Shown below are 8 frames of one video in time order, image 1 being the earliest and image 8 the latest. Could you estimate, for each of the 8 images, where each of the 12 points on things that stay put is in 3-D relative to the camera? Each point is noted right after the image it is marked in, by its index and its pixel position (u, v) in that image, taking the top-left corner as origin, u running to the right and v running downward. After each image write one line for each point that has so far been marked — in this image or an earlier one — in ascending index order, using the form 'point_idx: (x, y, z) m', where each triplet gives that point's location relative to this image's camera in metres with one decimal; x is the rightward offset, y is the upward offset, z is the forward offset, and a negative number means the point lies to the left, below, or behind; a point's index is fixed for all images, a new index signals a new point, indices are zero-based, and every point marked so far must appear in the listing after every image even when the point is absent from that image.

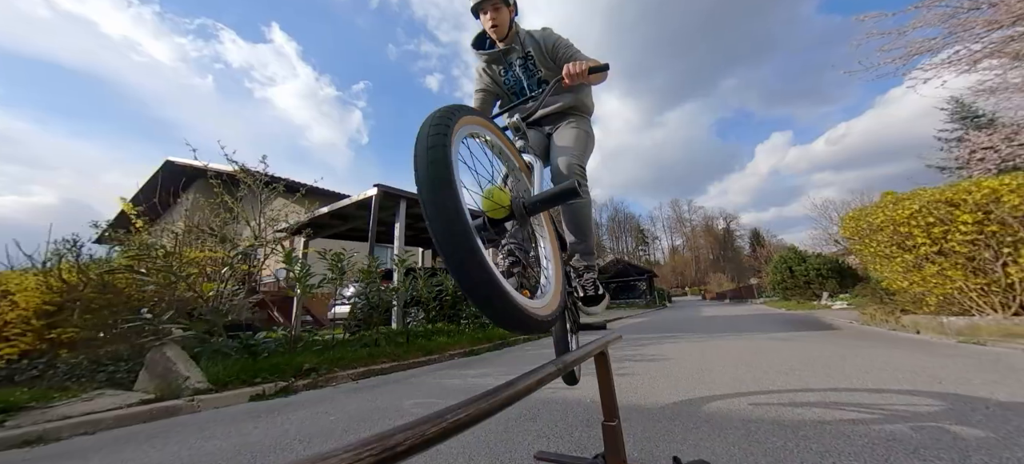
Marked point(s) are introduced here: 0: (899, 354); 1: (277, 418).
0: (+4.7, -1.5, +4.2) m
1: (-1.8, -1.5, +2.8) m
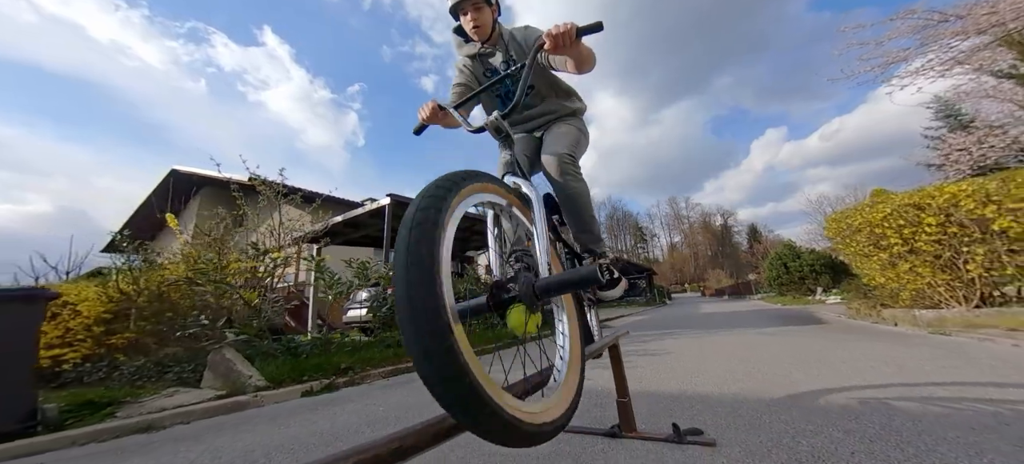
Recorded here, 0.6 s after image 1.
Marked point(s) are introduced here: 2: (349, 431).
0: (+4.9, -1.5, +4.6) m
1: (-1.6, -1.6, +3.2) m
2: (-1.4, -1.5, +2.9) m
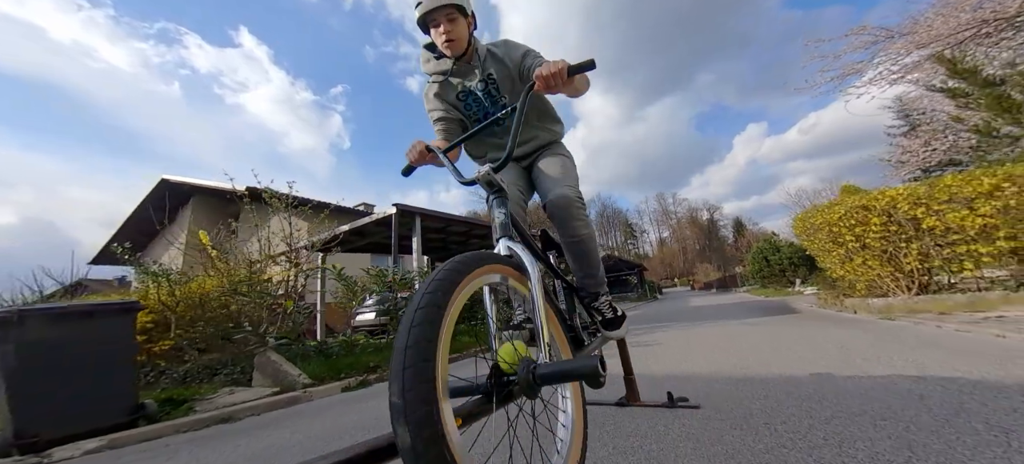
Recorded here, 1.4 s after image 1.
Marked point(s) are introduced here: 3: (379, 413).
0: (+5.1, -1.5, +5.4) m
1: (-1.4, -1.8, +3.7) m
2: (-1.2, -1.7, +3.4) m
3: (-1.3, -1.8, +3.6) m
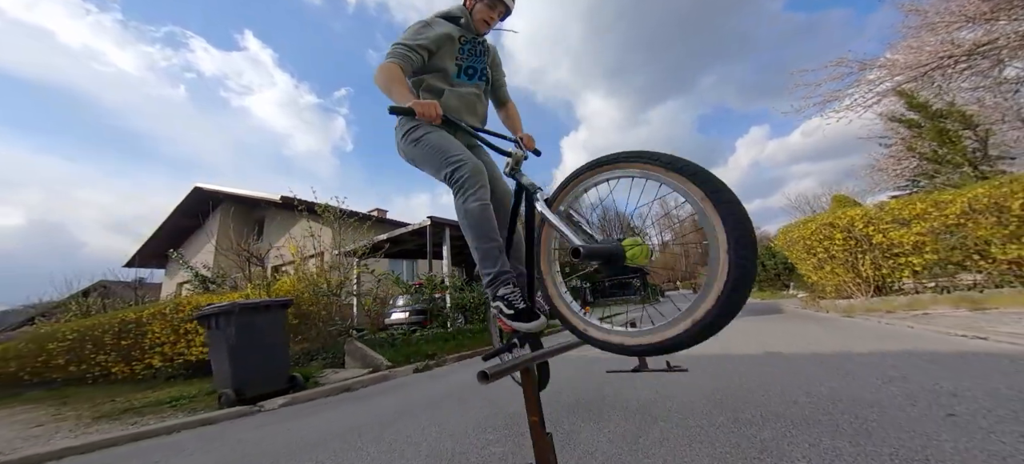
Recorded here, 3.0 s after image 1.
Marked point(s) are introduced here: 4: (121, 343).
0: (+5.6, -1.8, +6.5) m
1: (-0.9, -2.1, +4.9) m
2: (-0.7, -2.0, +4.6) m
3: (-0.7, -2.0, +4.7) m
4: (-7.0, -2.0, +6.2) m
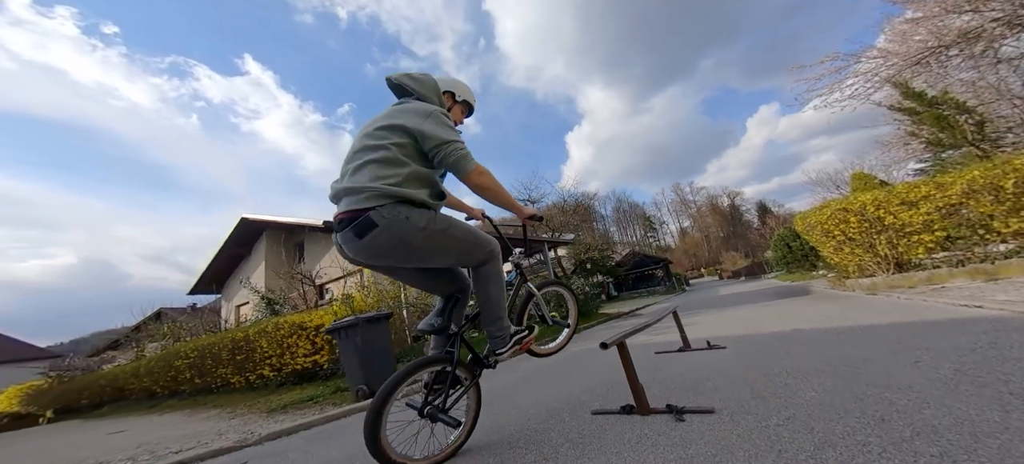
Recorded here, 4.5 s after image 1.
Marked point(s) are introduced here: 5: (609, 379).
0: (+6.6, -1.5, +7.1) m
1: (+0.1, -2.3, +5.8) m
2: (+0.2, -2.2, +5.5) m
3: (+0.2, -2.2, +5.6) m
4: (-5.9, -2.8, +7.4) m
5: (+1.1, -1.7, +3.9) m
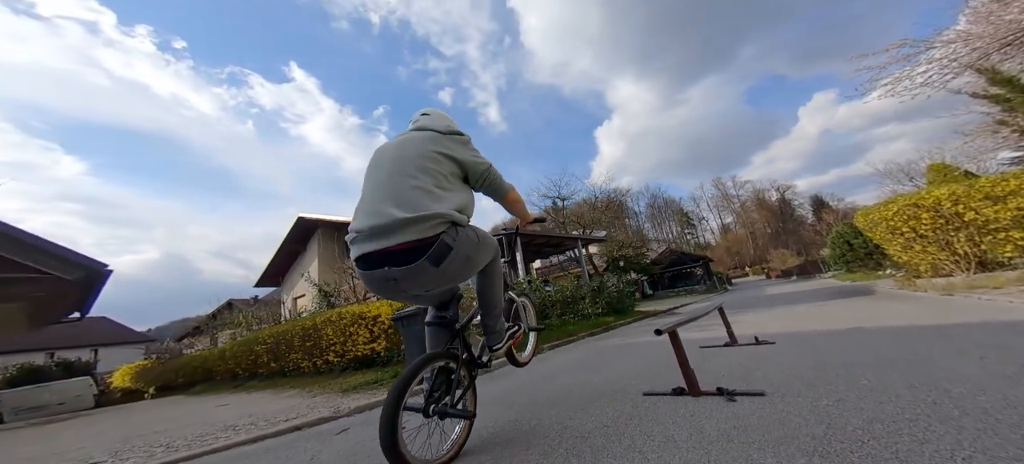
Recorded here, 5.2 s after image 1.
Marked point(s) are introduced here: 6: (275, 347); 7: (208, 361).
0: (+7.5, -1.4, +6.7) m
1: (+0.9, -2.3, +6.1) m
2: (+1.0, -2.1, +5.7) m
3: (+1.0, -2.2, +5.9) m
4: (-5.0, -2.7, +8.3) m
5: (+1.7, -1.6, +4.0) m
6: (-6.0, -2.9, +8.7) m
7: (-9.1, -3.9, +10.3) m
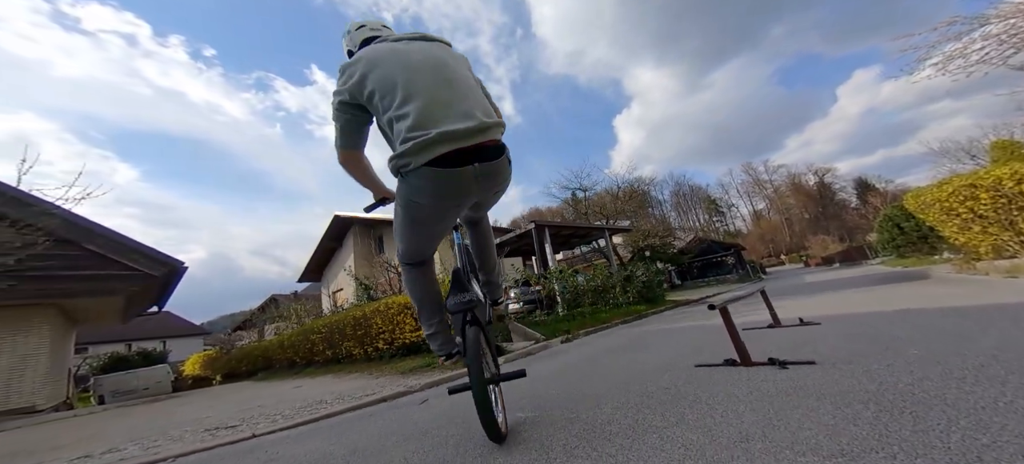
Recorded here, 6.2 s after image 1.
0: (+8.3, -1.1, +6.5) m
1: (+1.6, -2.1, +6.3) m
2: (+1.7, -2.0, +6.0) m
3: (+1.8, -2.0, +6.1) m
4: (-4.0, -2.6, +8.9) m
5: (+2.3, -1.4, +4.2) m
6: (-5.0, -2.8, +9.4) m
7: (-8.0, -3.8, +11.3) m
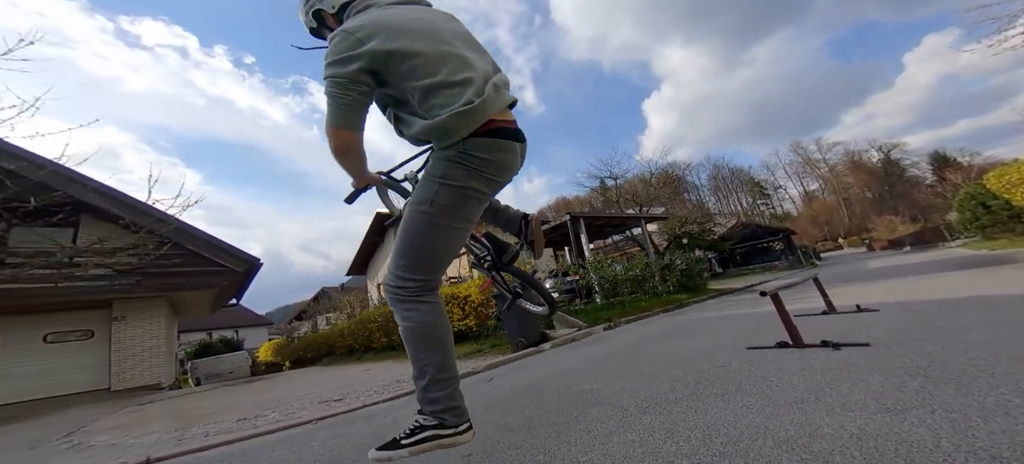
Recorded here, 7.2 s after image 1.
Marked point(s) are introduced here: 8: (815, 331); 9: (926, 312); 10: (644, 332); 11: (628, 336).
0: (+9.1, -0.7, +6.0) m
1: (+2.5, -1.9, +6.5) m
2: (+2.6, -1.8, +6.1) m
3: (+2.6, -1.8, +6.3) m
4: (-2.8, -2.5, +9.6) m
5: (+3.0, -1.3, +4.3) m
6: (-3.8, -2.7, +10.2) m
7: (-6.6, -3.8, +12.3) m
8: (+3.4, -1.1, +3.9) m
9: (+4.8, -0.9, +4.0) m
10: (+2.3, -1.9, +6.2) m
11: (+2.0, -1.9, +6.0) m
